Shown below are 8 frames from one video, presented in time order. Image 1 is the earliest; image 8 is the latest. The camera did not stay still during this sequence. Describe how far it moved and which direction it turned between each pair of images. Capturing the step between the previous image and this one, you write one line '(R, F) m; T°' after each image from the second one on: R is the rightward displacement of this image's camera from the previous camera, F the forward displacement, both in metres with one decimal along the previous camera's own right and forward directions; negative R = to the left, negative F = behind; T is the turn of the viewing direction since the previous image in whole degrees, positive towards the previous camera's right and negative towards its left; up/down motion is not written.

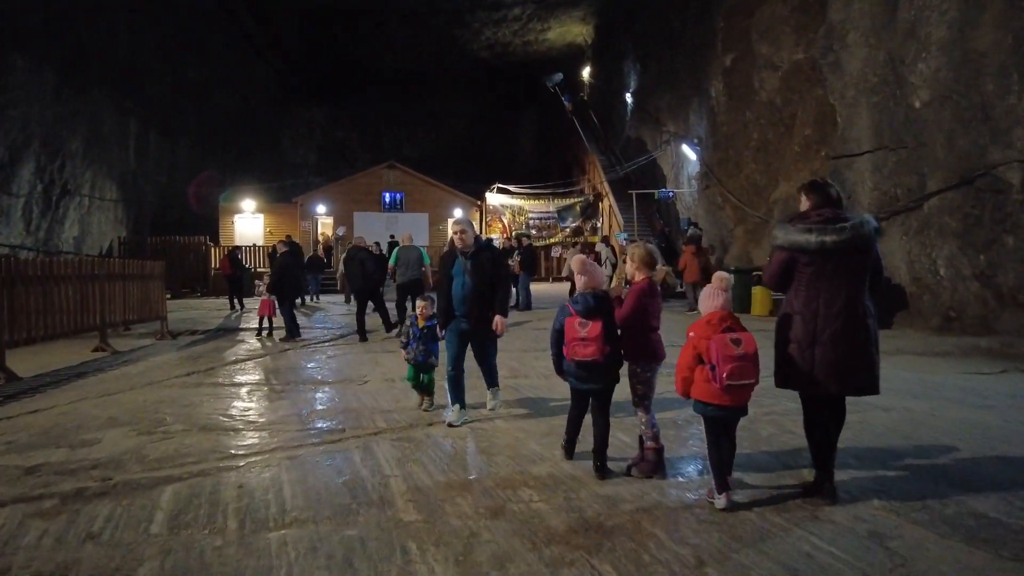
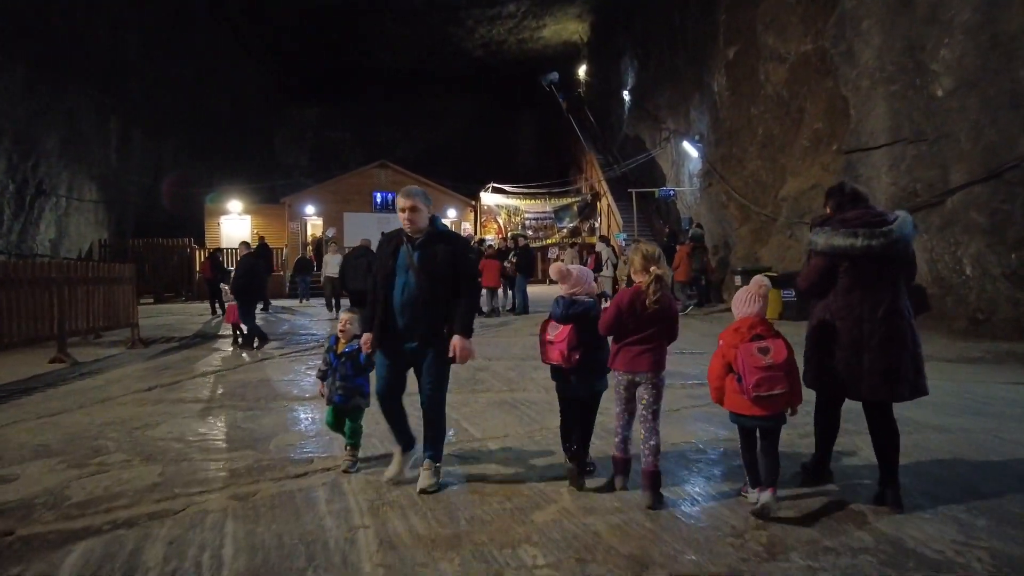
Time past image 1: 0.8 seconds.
(0.0, +0.8) m; 0°
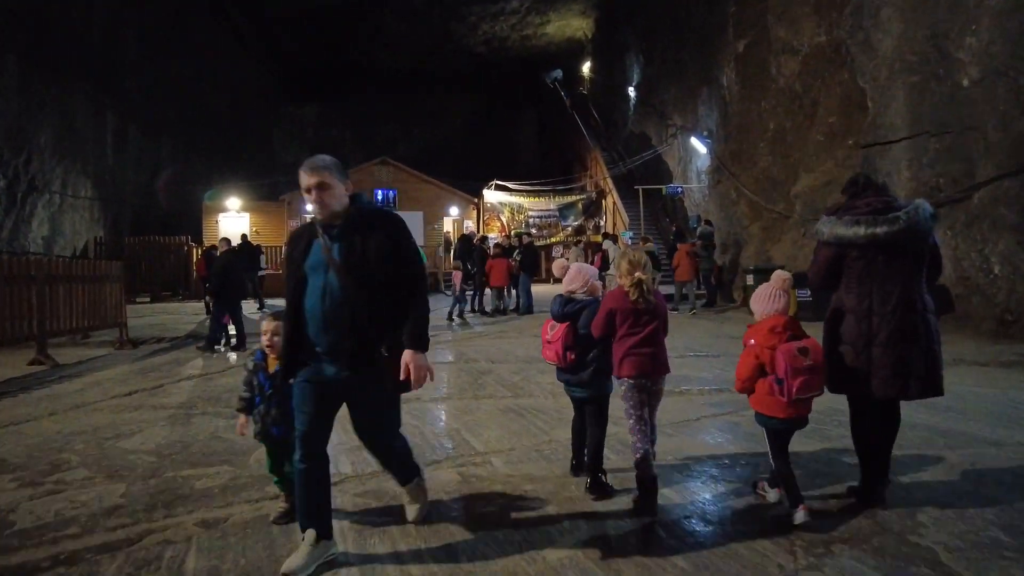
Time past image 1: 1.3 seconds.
(0.0, +0.5) m; 0°
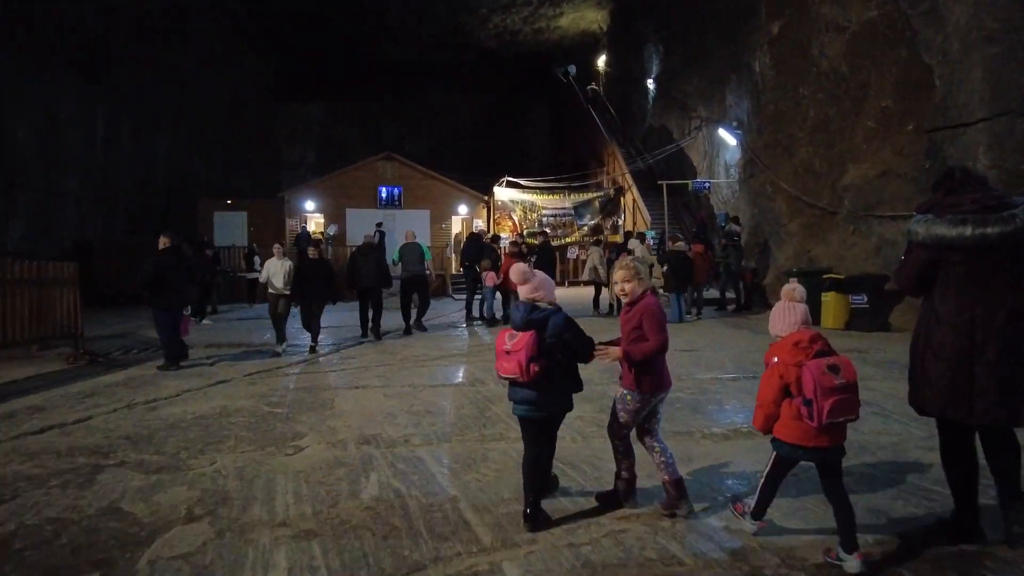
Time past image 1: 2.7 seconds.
(-0.1, +1.7) m; -1°
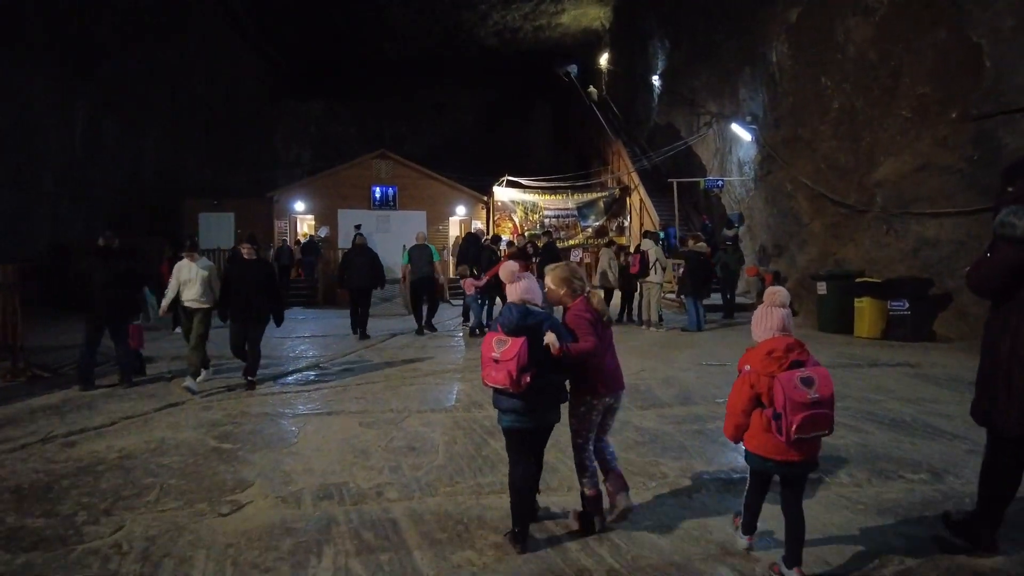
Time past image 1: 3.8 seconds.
(0.0, +1.3) m; 0°
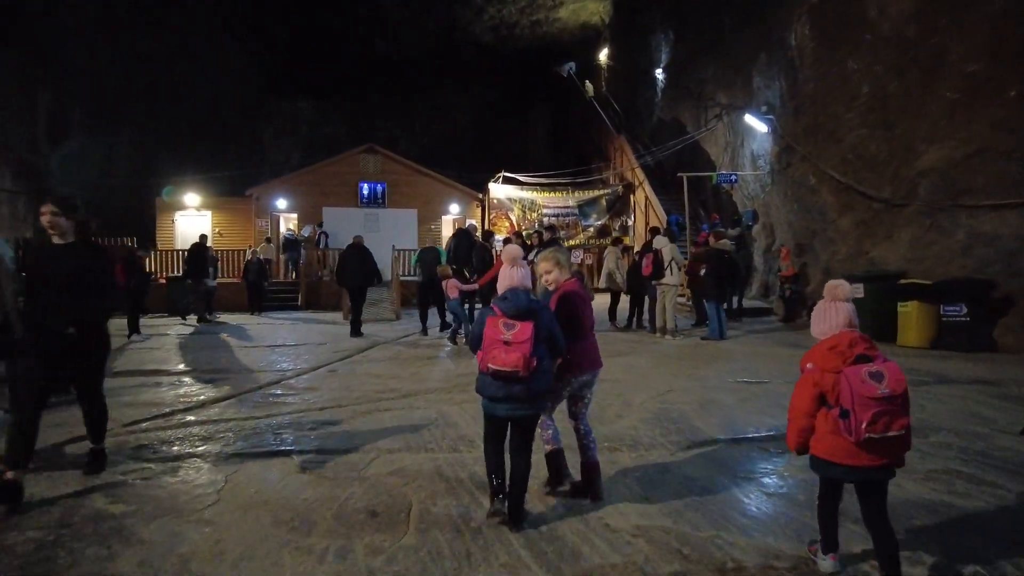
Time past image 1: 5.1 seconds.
(0.0, +1.5) m; 0°
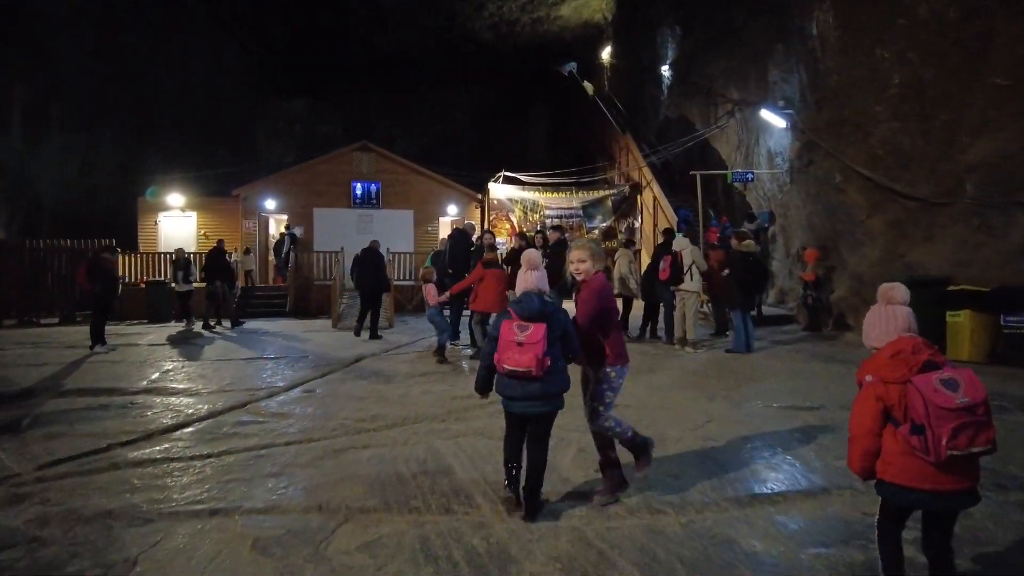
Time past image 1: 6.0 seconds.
(-0.1, +1.2) m; 0°
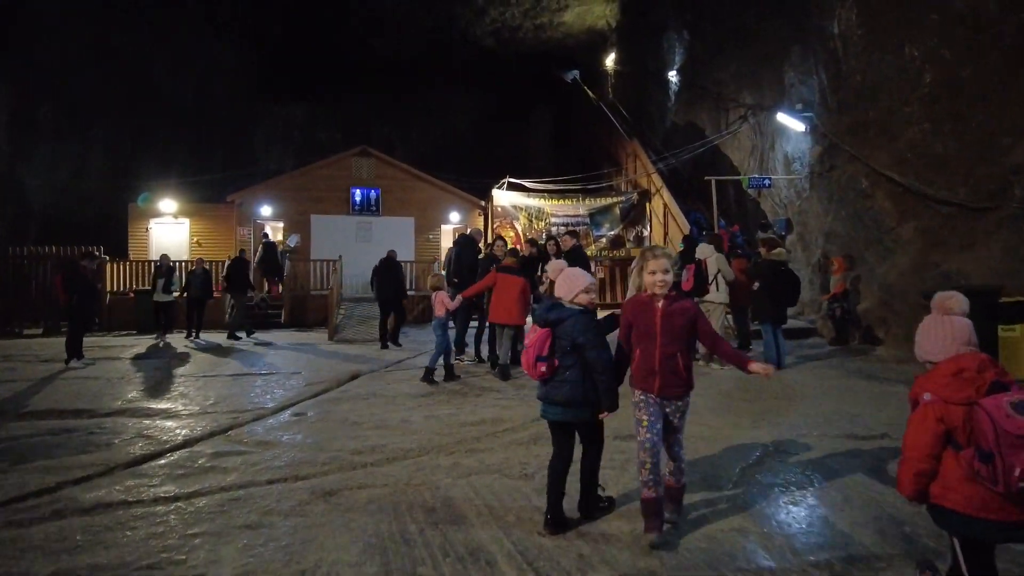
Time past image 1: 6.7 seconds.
(-0.2, +0.8) m; 0°
